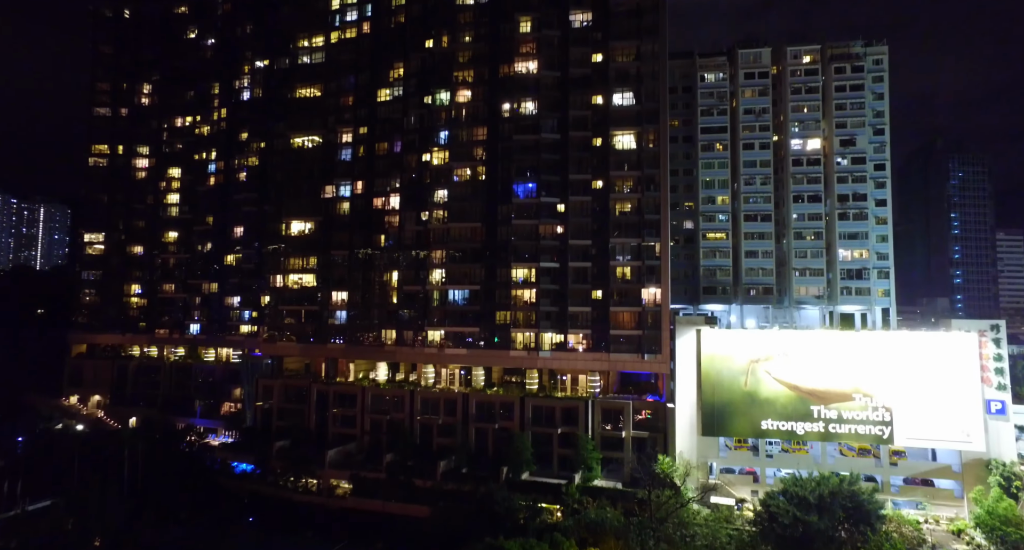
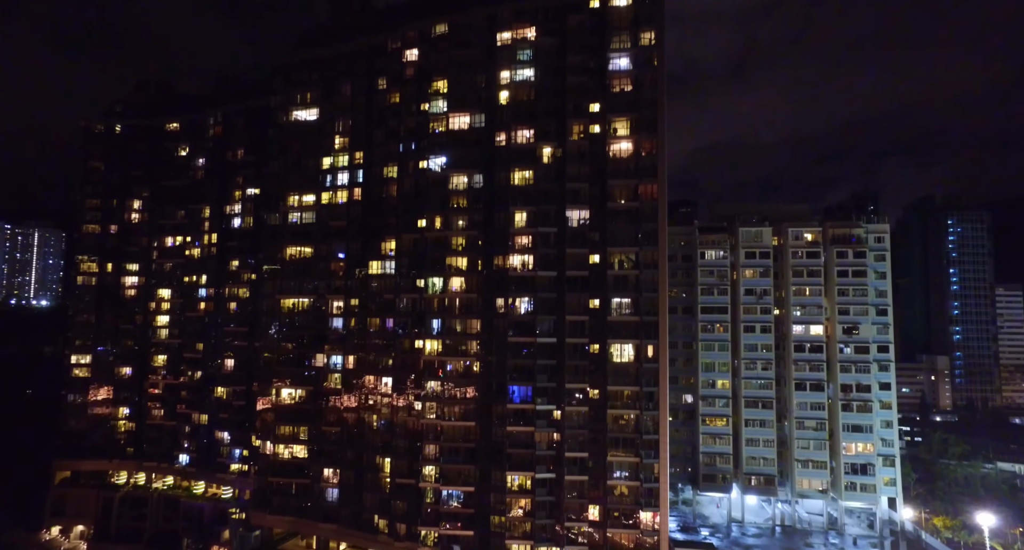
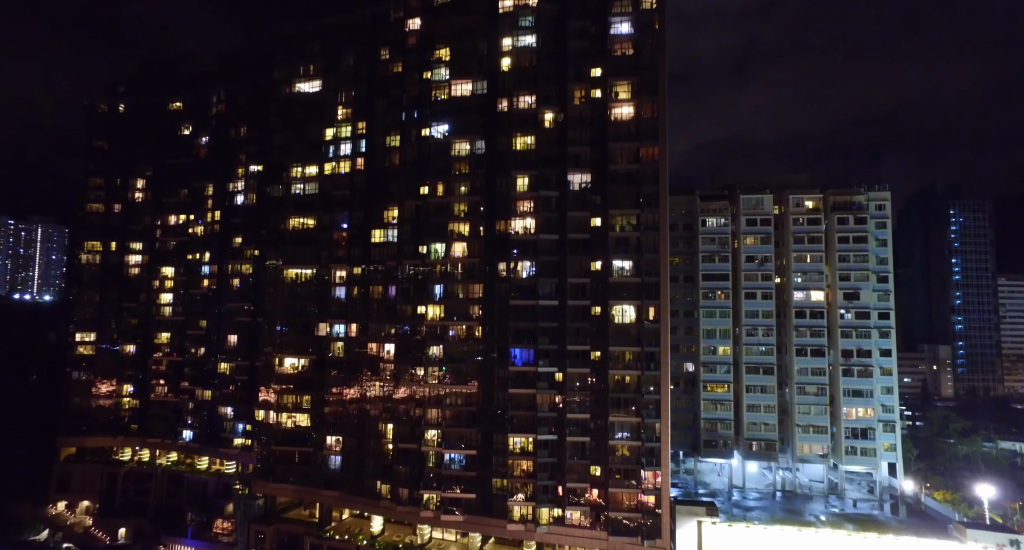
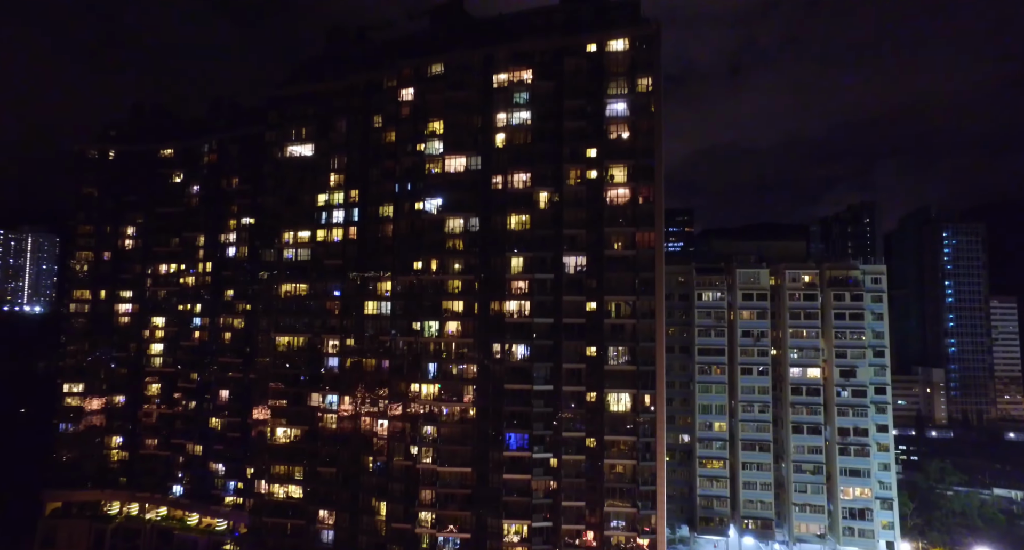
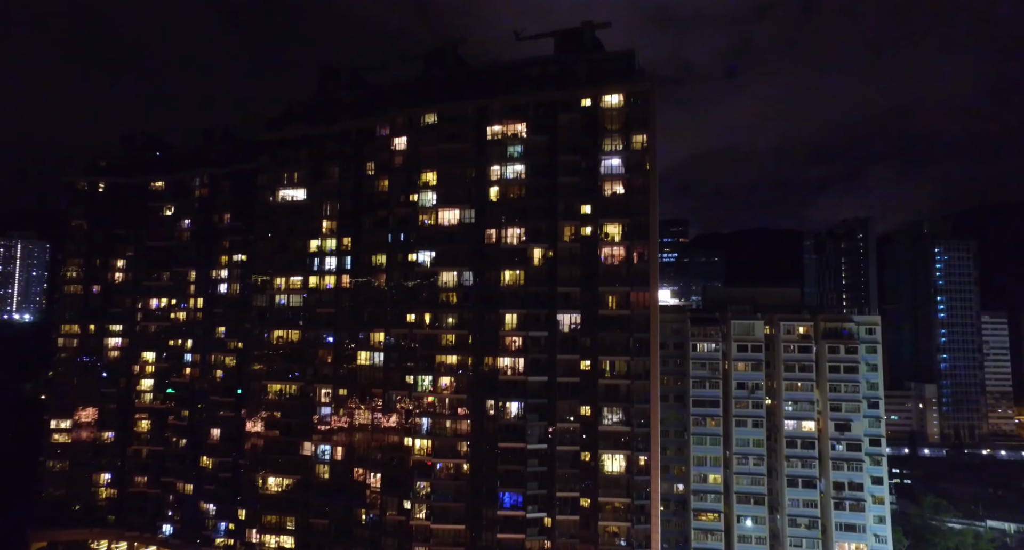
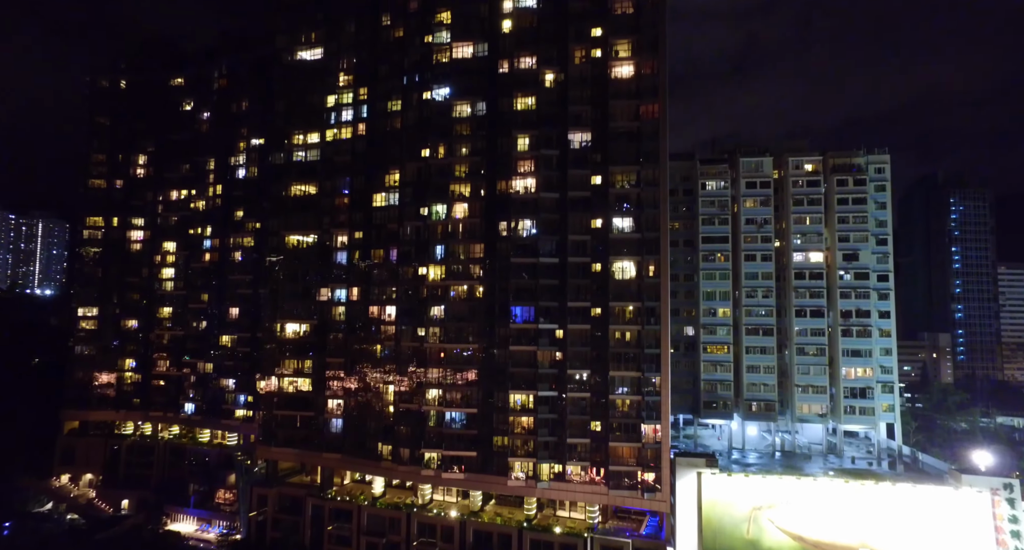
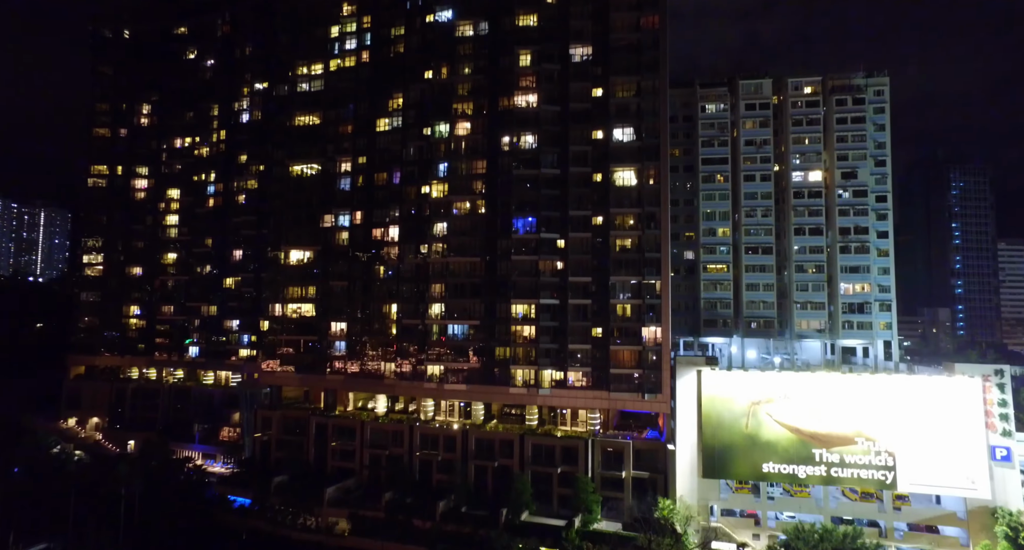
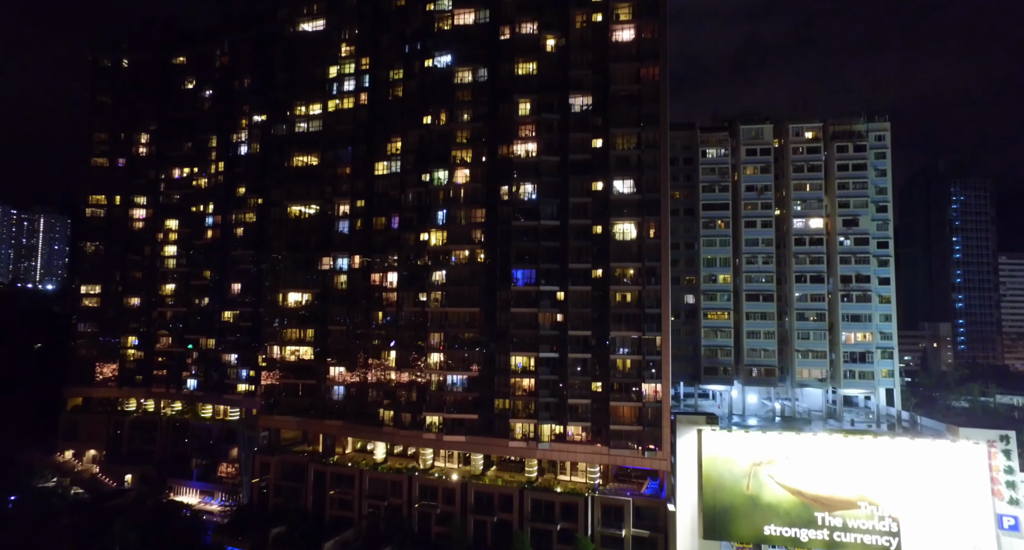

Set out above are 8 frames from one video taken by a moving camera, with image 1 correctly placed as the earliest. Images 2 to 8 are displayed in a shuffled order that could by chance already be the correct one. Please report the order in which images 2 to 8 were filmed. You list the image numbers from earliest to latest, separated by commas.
7, 8, 6, 3, 2, 4, 5
